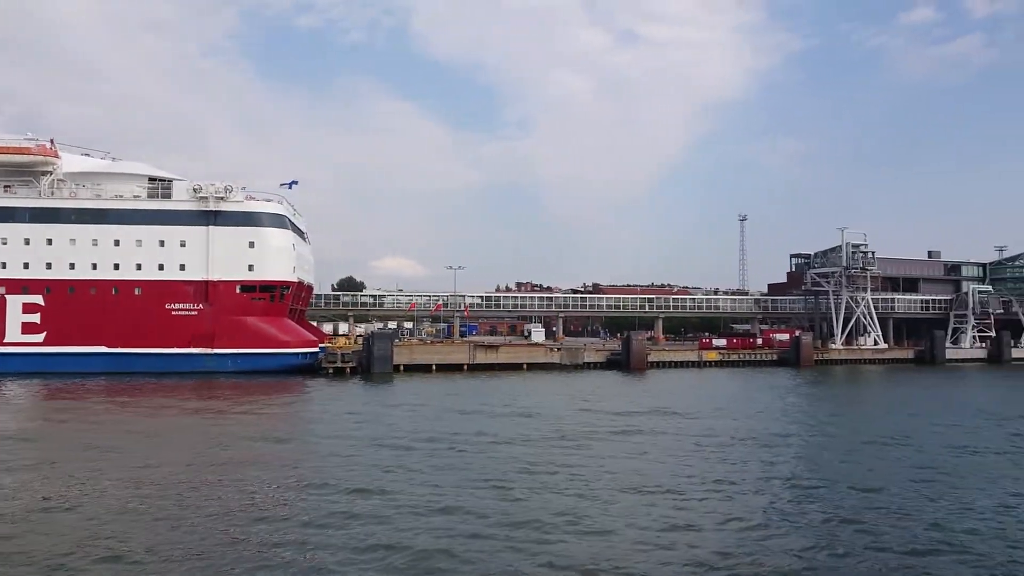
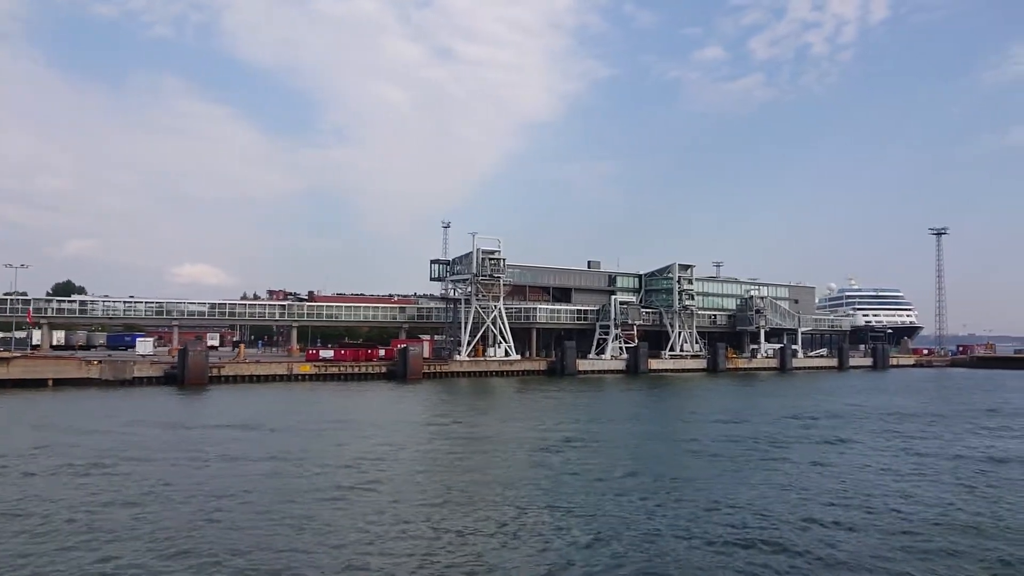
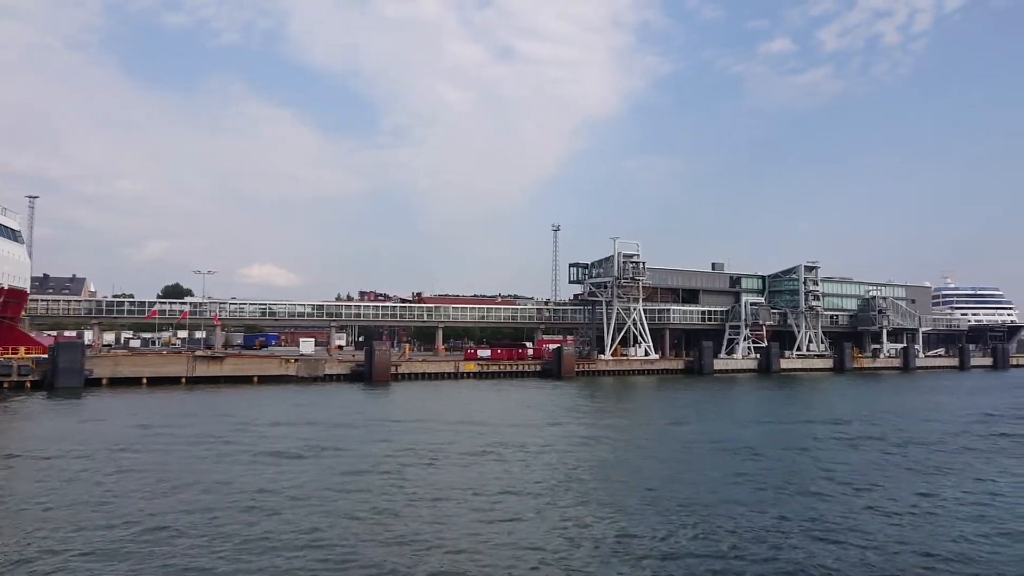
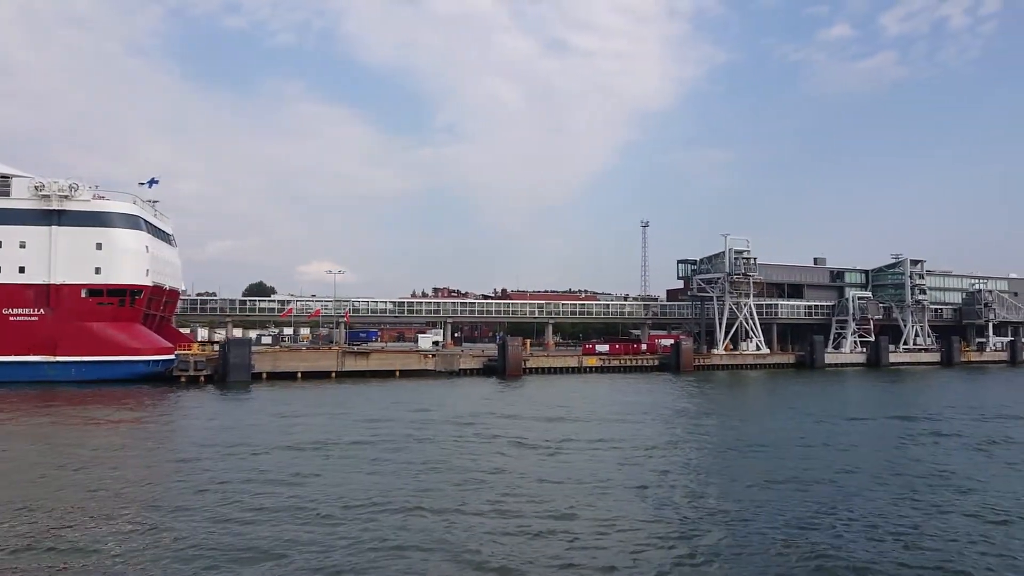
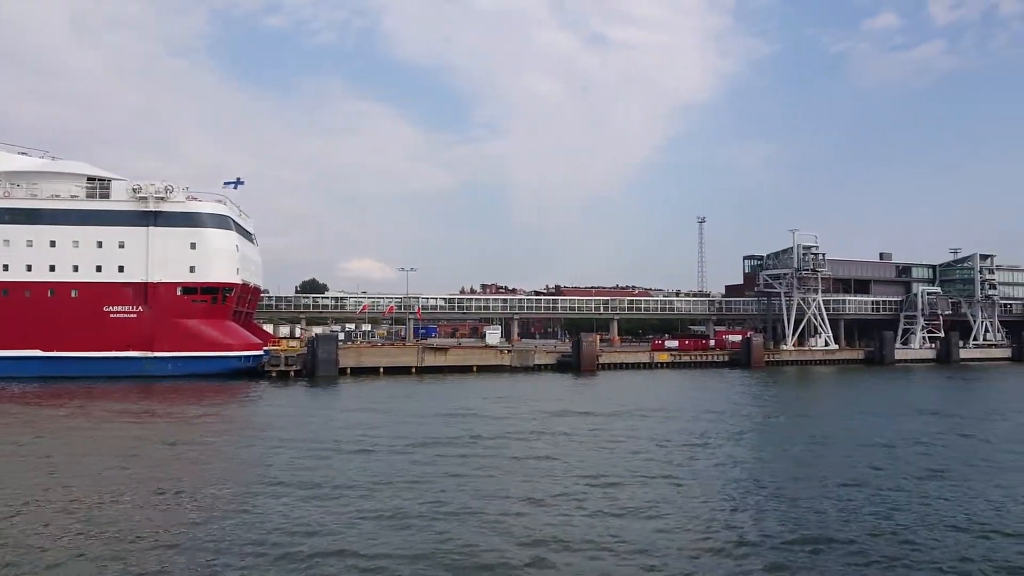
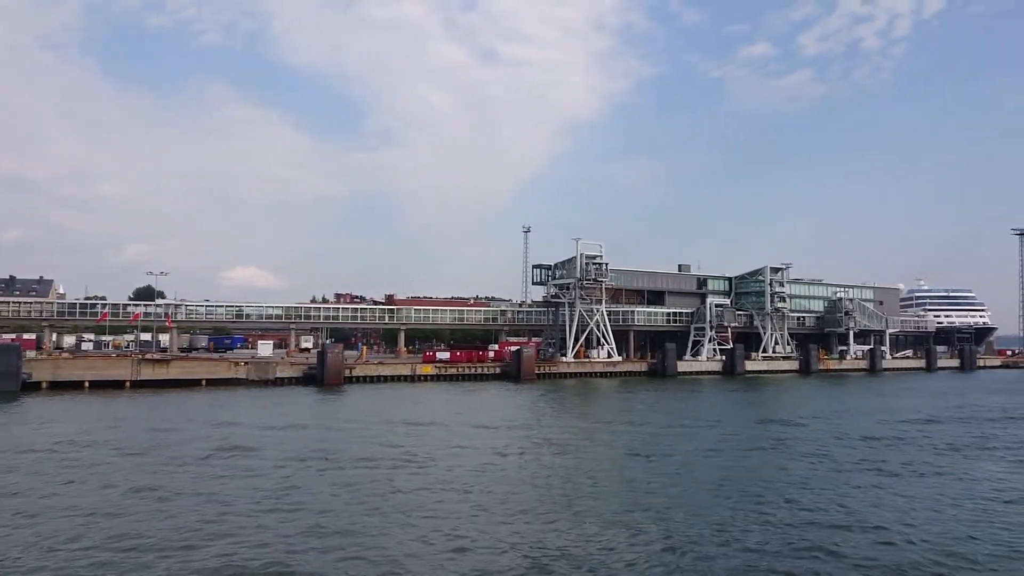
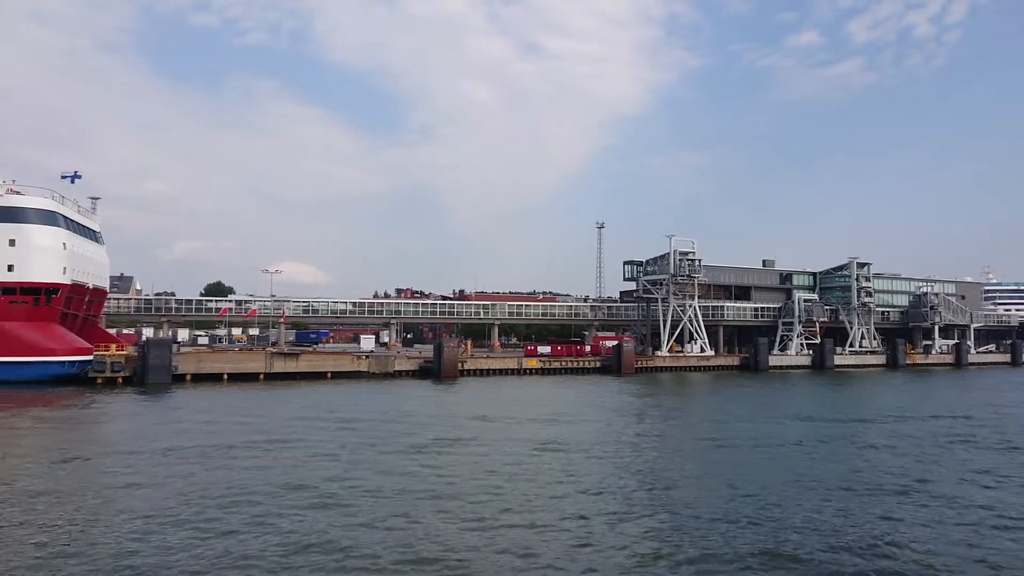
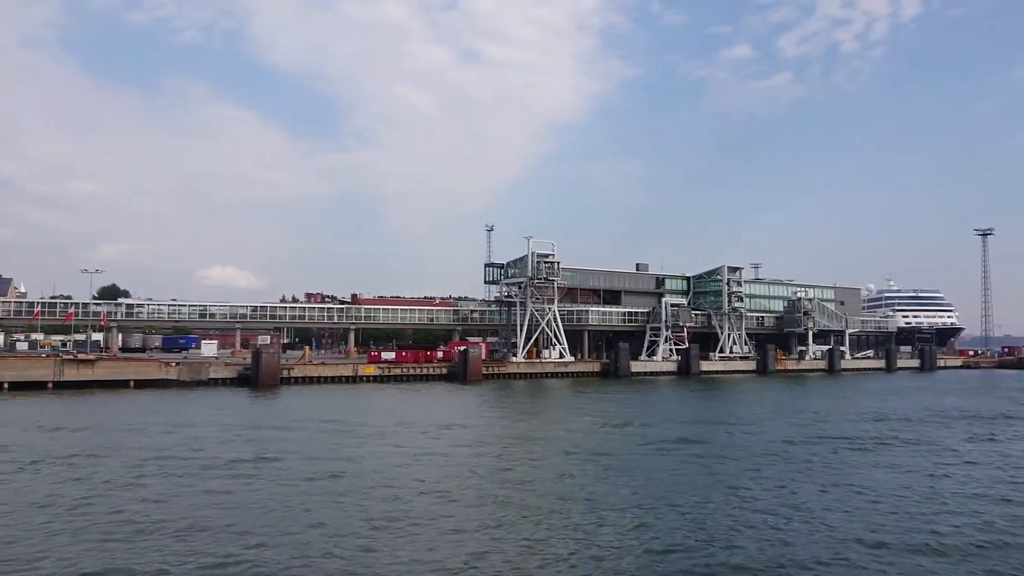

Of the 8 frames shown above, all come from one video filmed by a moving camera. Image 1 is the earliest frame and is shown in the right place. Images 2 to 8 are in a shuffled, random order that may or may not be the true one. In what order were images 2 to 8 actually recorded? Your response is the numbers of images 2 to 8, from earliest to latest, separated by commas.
5, 4, 7, 3, 6, 8, 2
